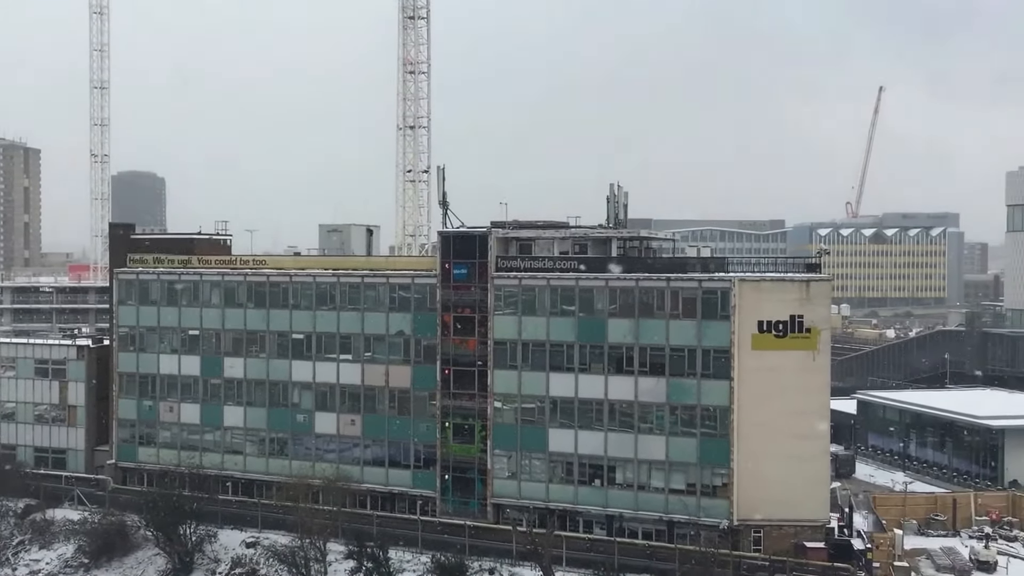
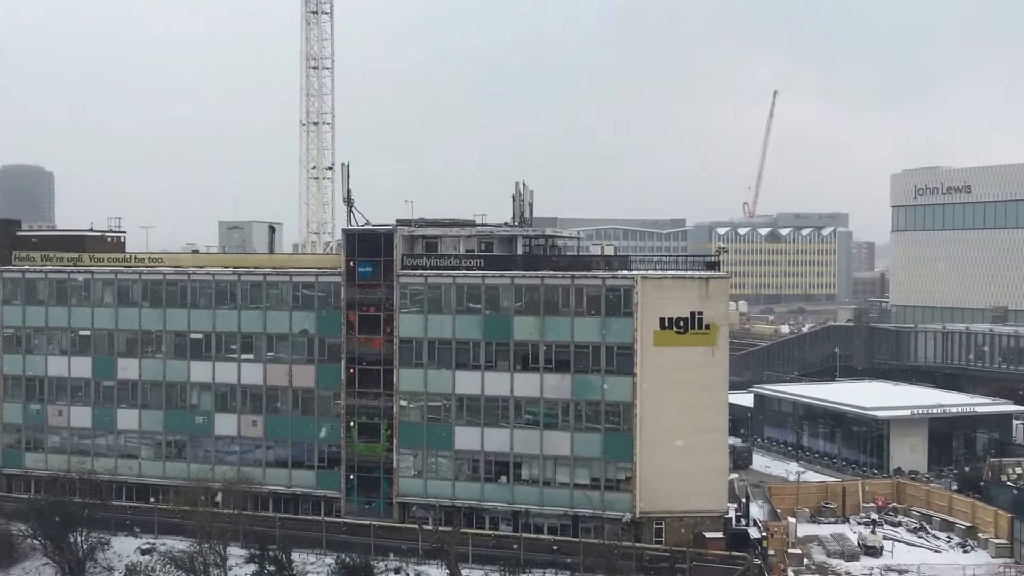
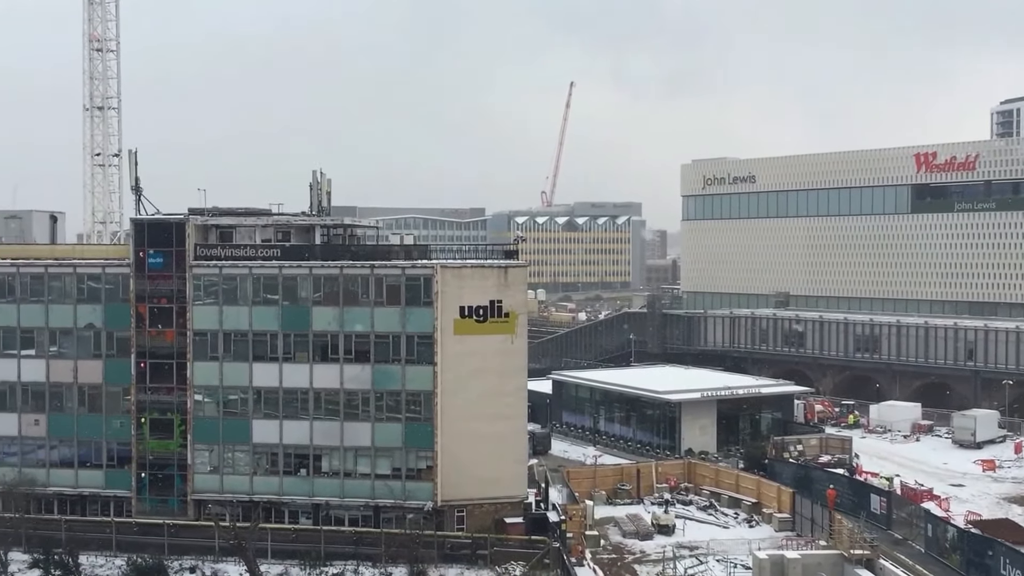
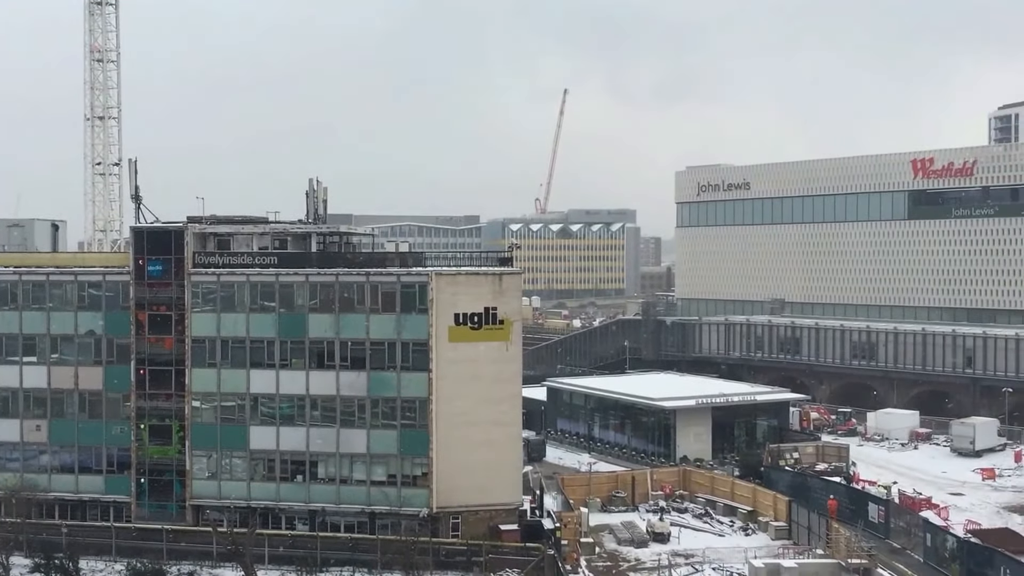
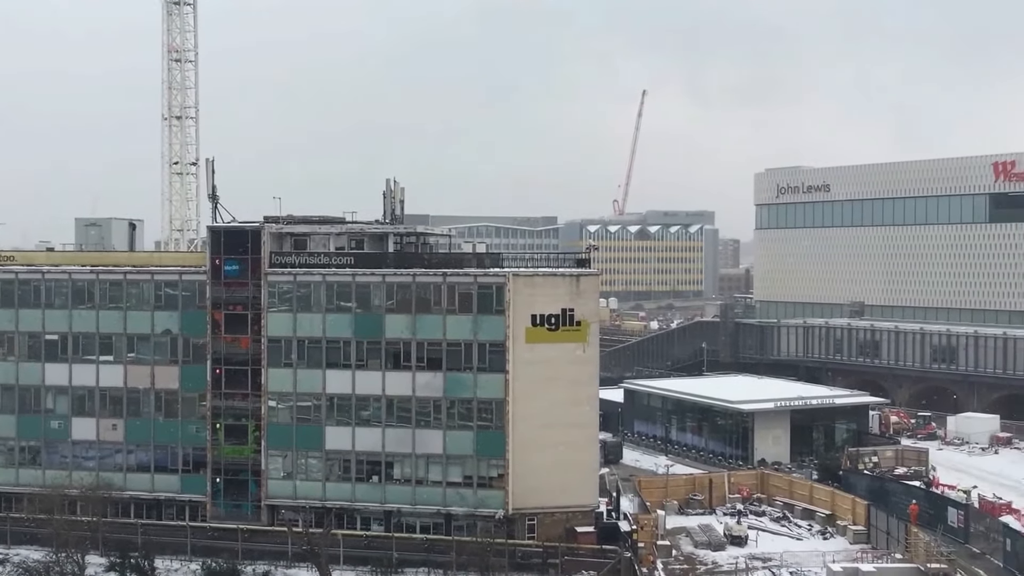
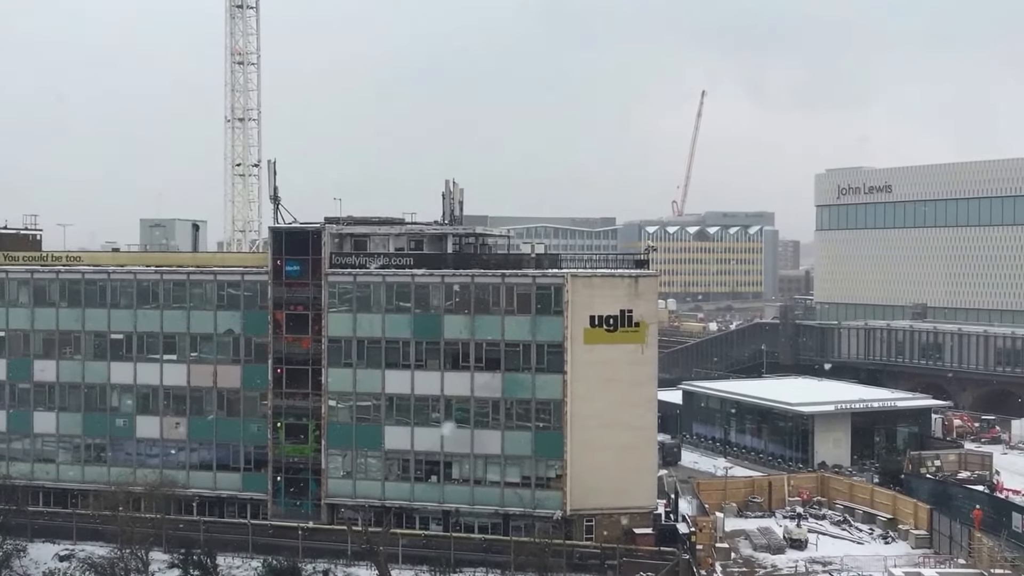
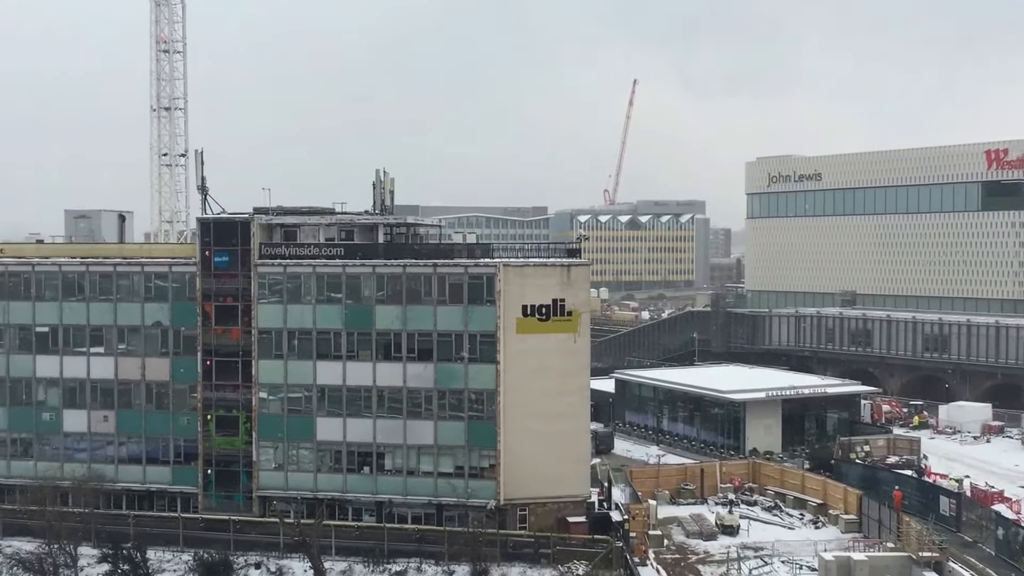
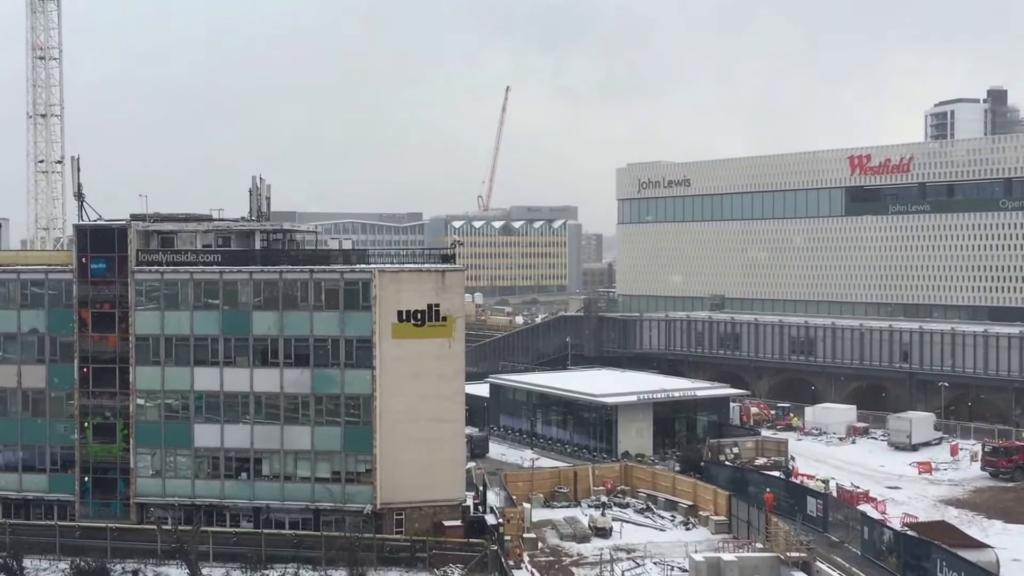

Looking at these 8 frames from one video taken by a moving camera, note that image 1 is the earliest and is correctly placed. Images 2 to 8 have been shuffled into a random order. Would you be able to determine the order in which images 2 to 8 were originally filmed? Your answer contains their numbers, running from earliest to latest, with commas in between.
2, 6, 5, 4, 8, 3, 7
